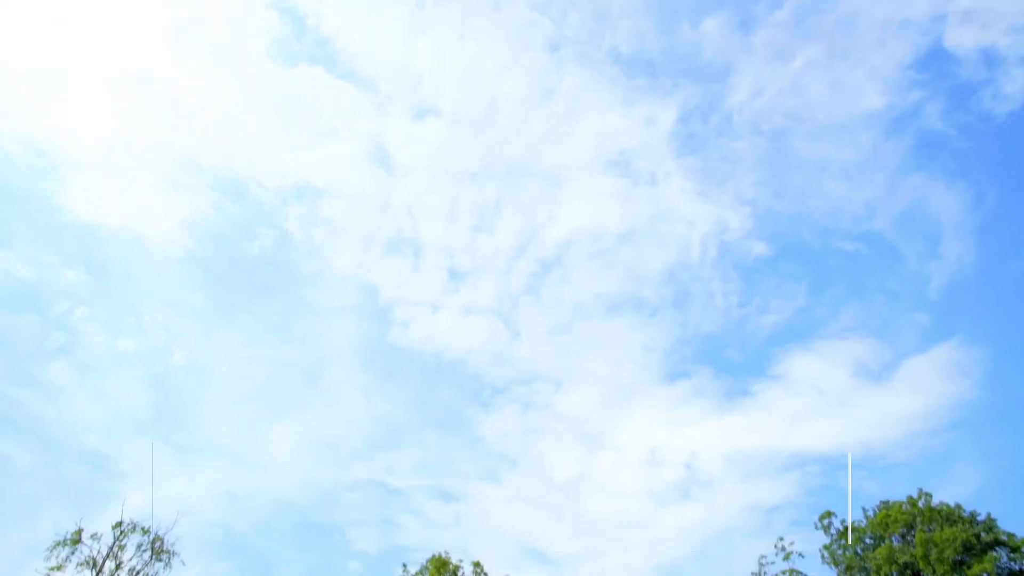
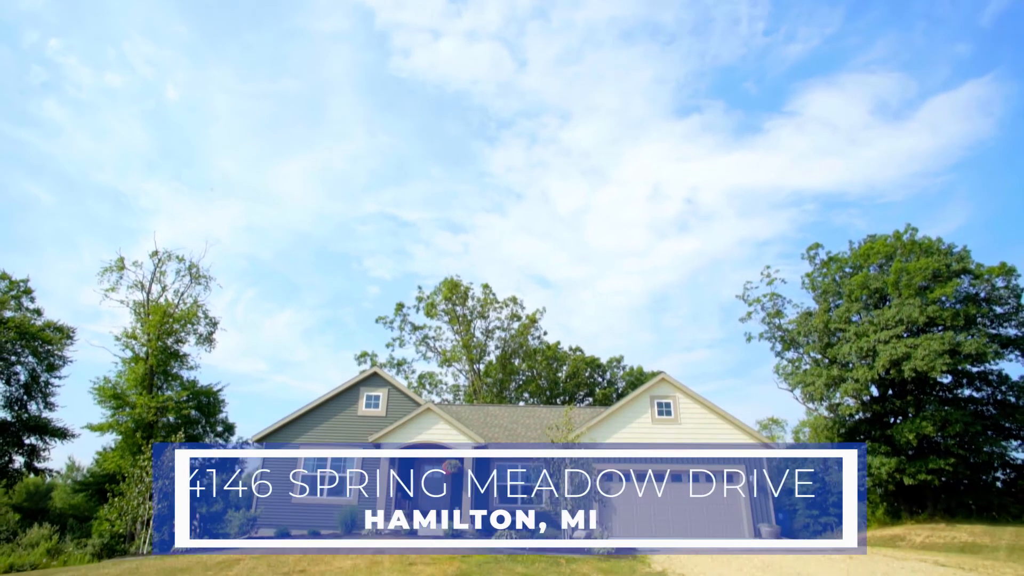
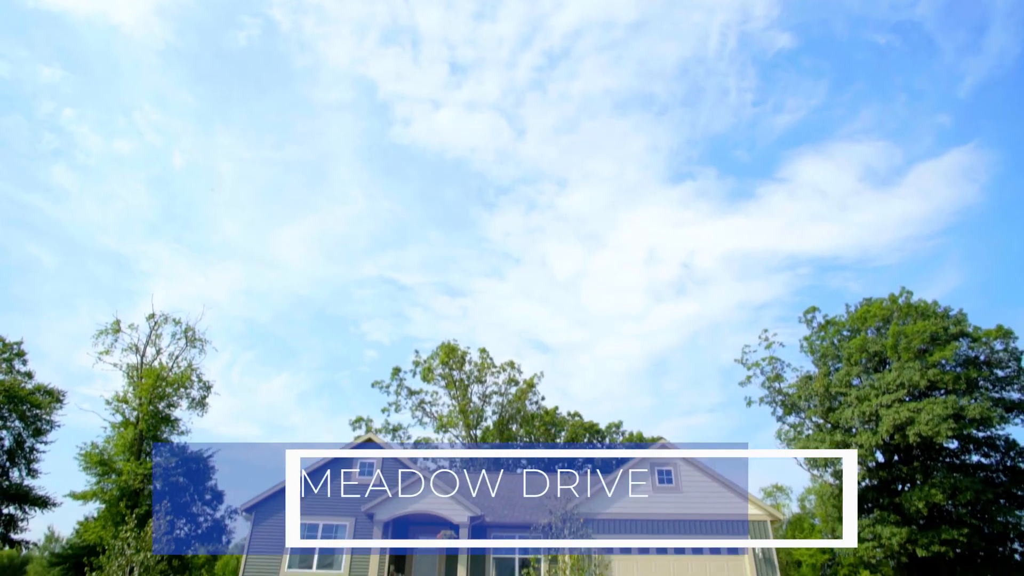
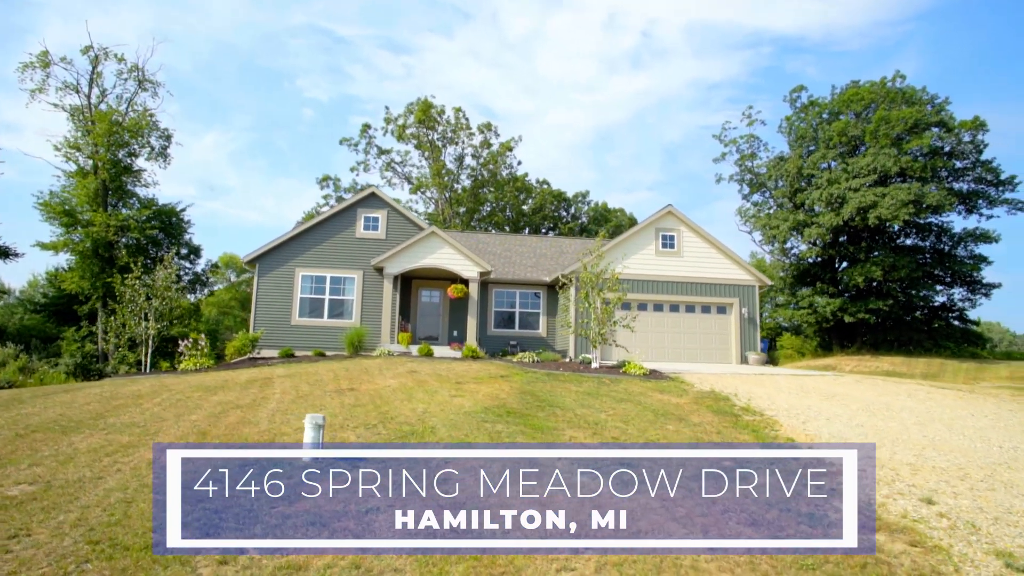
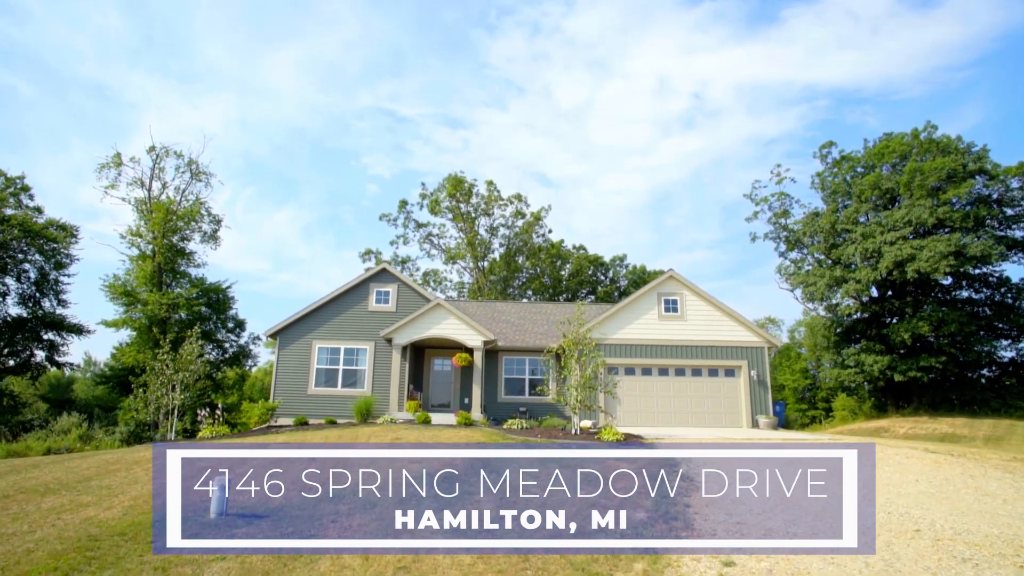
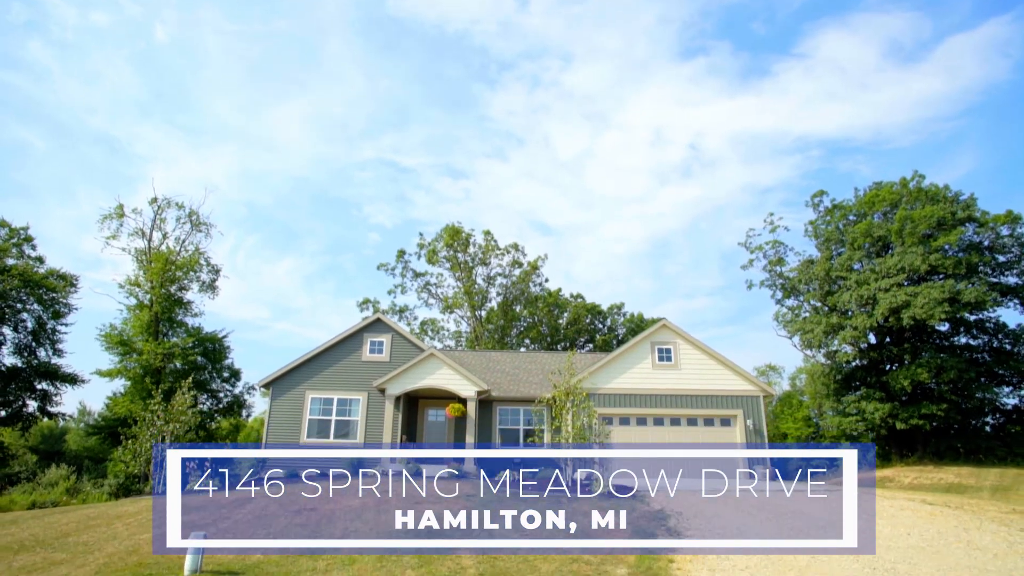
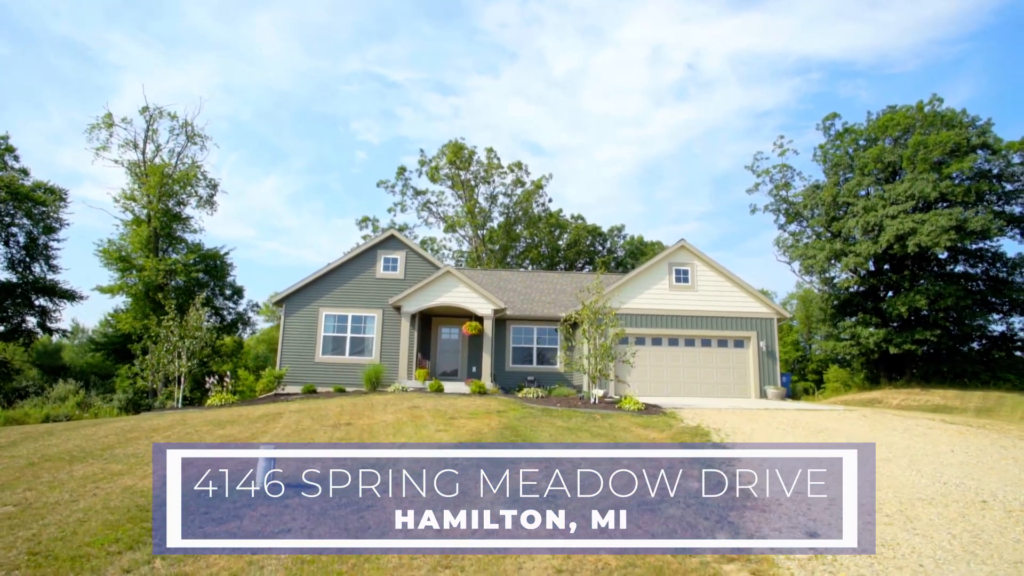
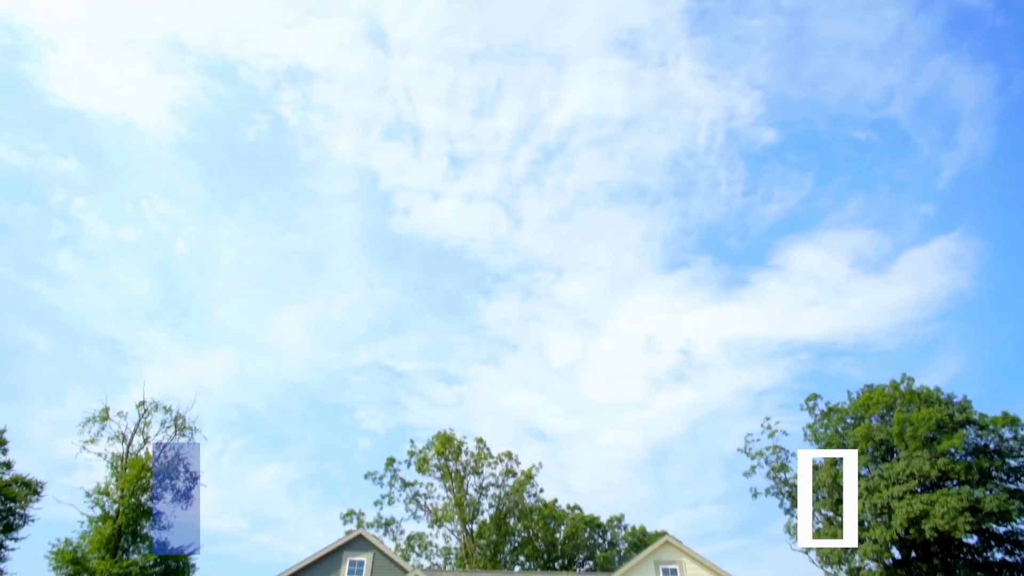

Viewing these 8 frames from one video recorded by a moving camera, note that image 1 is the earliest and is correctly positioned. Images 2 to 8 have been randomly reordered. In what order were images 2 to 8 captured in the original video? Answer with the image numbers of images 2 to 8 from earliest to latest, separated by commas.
8, 3, 2, 6, 5, 7, 4
